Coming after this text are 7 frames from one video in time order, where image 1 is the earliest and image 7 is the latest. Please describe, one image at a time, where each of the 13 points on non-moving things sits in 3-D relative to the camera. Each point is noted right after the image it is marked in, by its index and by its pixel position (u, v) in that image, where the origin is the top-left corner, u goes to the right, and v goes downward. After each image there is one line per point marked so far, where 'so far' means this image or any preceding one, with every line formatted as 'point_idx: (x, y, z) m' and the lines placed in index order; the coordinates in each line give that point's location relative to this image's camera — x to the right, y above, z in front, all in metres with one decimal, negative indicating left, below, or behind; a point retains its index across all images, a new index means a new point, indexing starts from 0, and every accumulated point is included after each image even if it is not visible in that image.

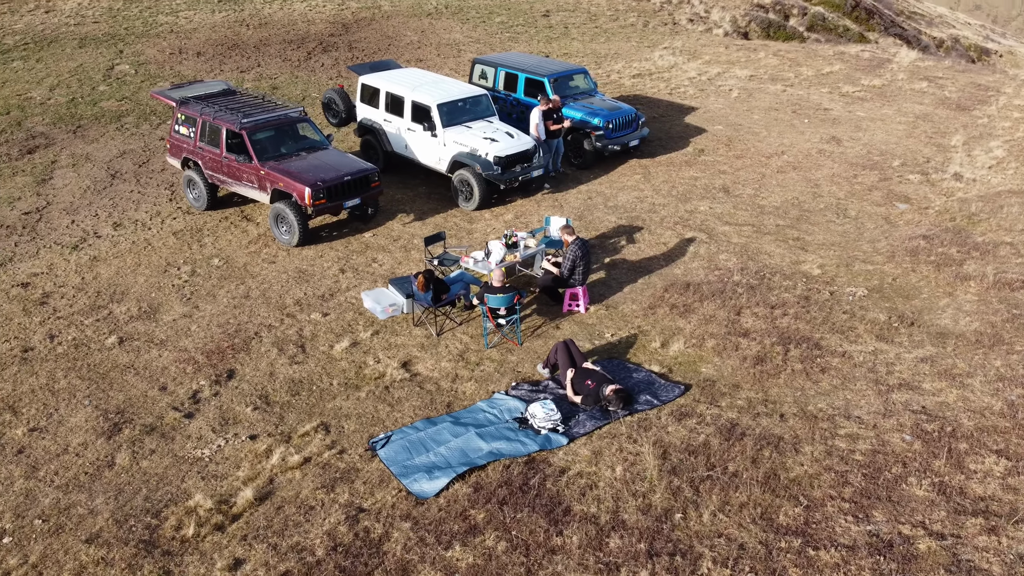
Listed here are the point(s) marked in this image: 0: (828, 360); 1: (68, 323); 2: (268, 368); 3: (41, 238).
0: (+3.0, -0.7, +7.9) m
1: (-5.2, -0.4, +9.7) m
2: (-2.5, -0.8, +8.7) m
3: (-6.7, +0.7, +11.8) m
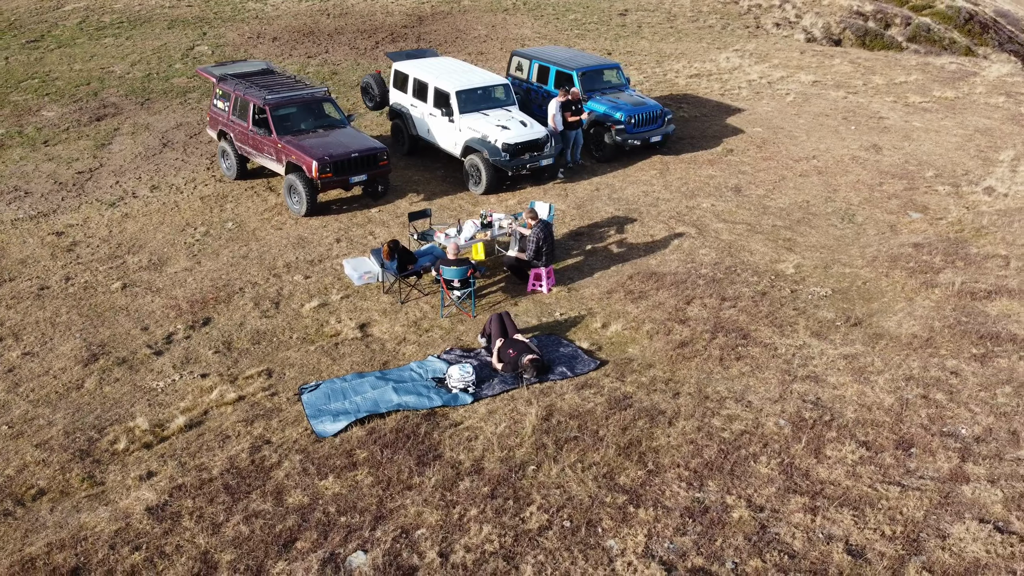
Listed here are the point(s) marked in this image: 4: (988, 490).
0: (+2.3, -0.6, +8.1) m
1: (-5.6, +0.3, +10.8) m
2: (-3.1, -0.4, +9.5) m
3: (-6.7, +1.5, +13.1) m
4: (+3.1, -1.3, +5.4) m
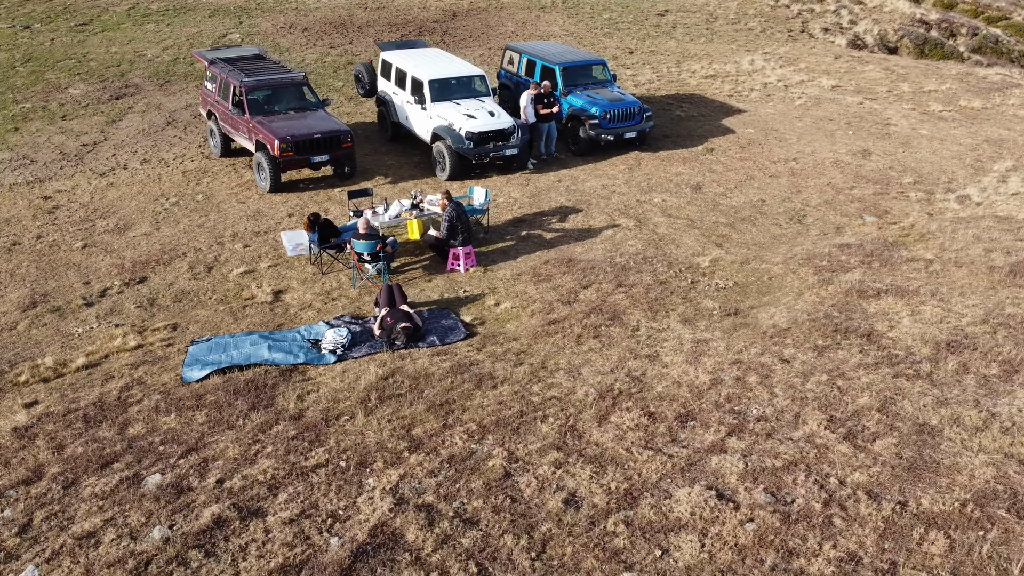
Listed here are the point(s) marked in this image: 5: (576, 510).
0: (+1.0, -0.4, +8.4) m
1: (-6.5, +0.9, +11.9) m
2: (-4.2, +0.1, +10.4) m
3: (-7.4, +2.1, +14.3) m
4: (+1.5, -1.2, +5.7) m
5: (+0.4, -1.4, +5.2) m
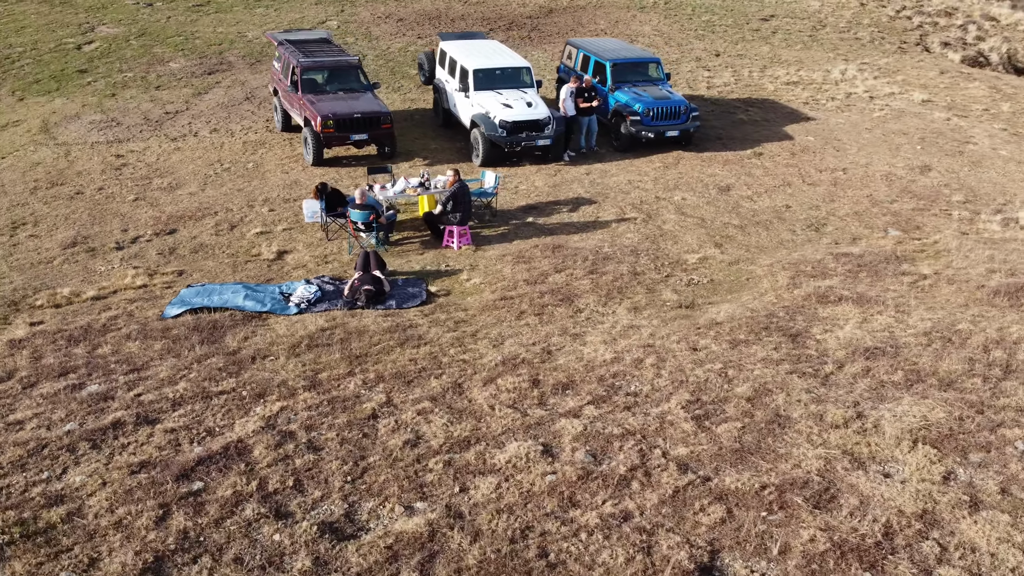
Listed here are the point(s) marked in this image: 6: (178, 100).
0: (+0.5, -0.2, +8.8) m
1: (-6.3, +1.7, +13.3) m
2: (-4.3, +0.8, +11.5) m
3: (-6.7, +3.0, +15.8) m
4: (+0.5, -1.0, +6.0) m
5: (-0.7, -1.1, +5.7) m
6: (-7.0, +3.9, +17.5) m
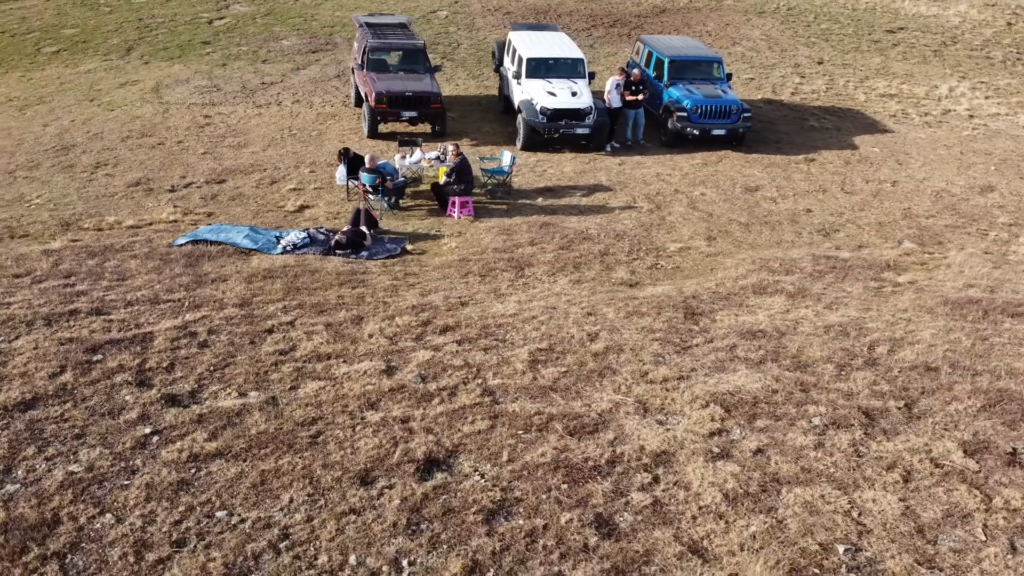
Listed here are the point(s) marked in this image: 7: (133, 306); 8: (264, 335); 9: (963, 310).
0: (-0.2, +0.2, +9.6) m
1: (-5.7, +2.8, +15.3) m
2: (-4.3, +1.6, +13.1) m
3: (-5.5, +4.1, +17.8) m
4: (-0.7, -0.6, +6.9) m
5: (-1.9, -0.6, +6.8) m
6: (-5.5, +5.0, +19.4) m
7: (-3.6, -0.2, +7.9) m
8: (-2.1, -0.4, +7.2) m
9: (+4.8, -0.2, +8.9) m
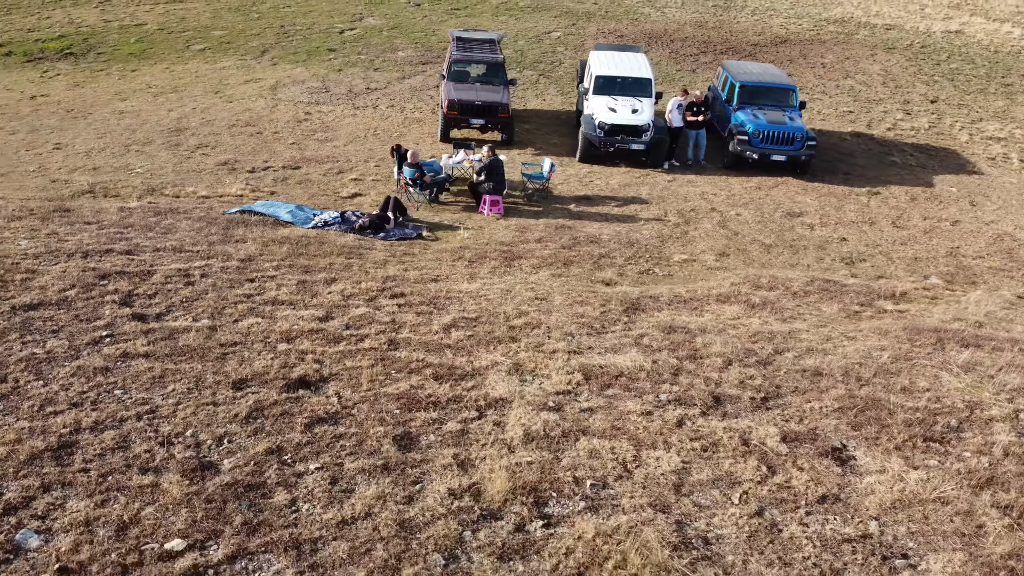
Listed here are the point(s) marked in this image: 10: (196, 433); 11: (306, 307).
0: (-0.3, +0.3, +10.6) m
1: (-4.5, +3.3, +17.2) m
2: (-3.6, +2.1, +14.8) m
3: (-3.7, +4.4, +19.6) m
4: (-1.4, -0.2, +7.9) m
5: (-2.6, -0.1, +8.1) m
6: (-3.3, +5.3, +21.3) m
7: (-4.0, +0.4, +9.5) m
8: (-2.8, +0.1, +8.6) m
9: (+4.4, -0.5, +9.0) m
10: (-2.0, -0.9, +5.4) m
11: (-2.0, -0.2, +8.0) m
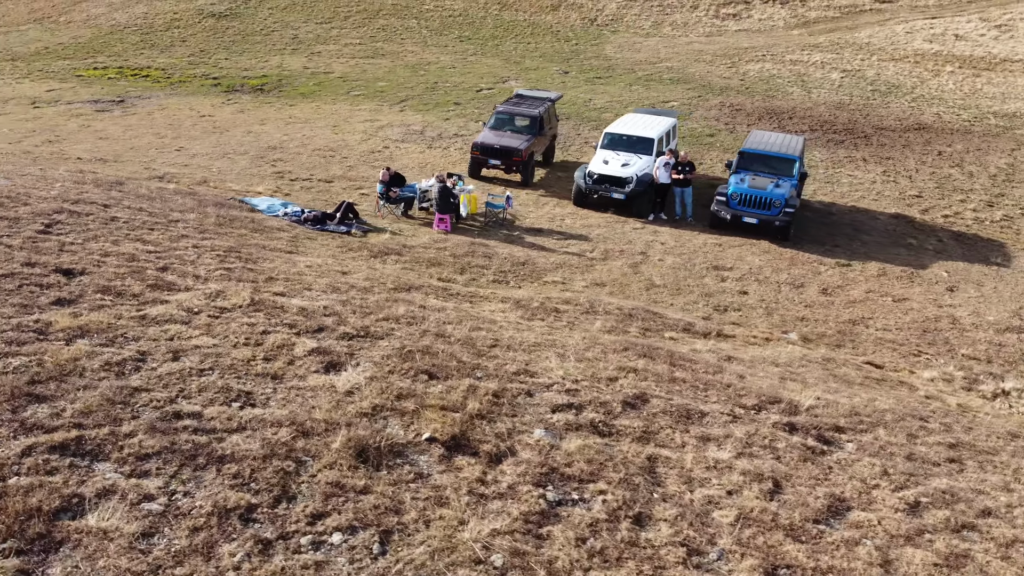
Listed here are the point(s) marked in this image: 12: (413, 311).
0: (-2.4, +0.6, +13.4) m
1: (-3.8, +3.3, +21.1) m
2: (-3.9, +2.3, +18.5) m
3: (-2.2, +4.1, +23.3) m
4: (-4.4, +0.5, +11.2) m
5: (-5.4, +0.8, +11.7) m
6: (-1.1, +4.7, +24.7) m
7: (-6.2, +1.3, +13.5) m
8: (-5.4, +0.9, +12.3) m
9: (+1.4, -0.7, +10.3) m
10: (-5.8, +0.1, +8.9) m
11: (-4.8, +0.6, +11.4) m
12: (-1.2, -0.3, +10.0) m
